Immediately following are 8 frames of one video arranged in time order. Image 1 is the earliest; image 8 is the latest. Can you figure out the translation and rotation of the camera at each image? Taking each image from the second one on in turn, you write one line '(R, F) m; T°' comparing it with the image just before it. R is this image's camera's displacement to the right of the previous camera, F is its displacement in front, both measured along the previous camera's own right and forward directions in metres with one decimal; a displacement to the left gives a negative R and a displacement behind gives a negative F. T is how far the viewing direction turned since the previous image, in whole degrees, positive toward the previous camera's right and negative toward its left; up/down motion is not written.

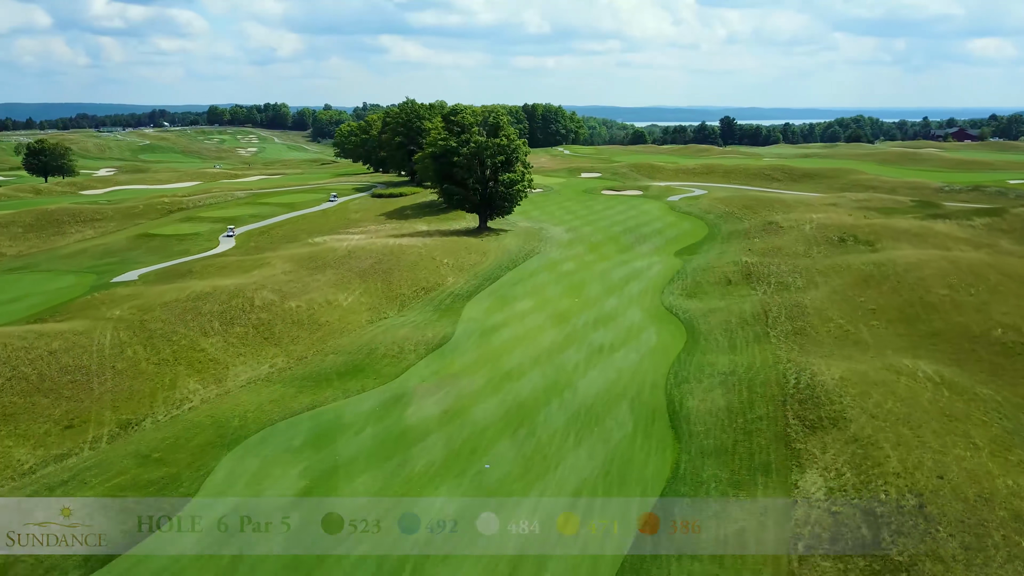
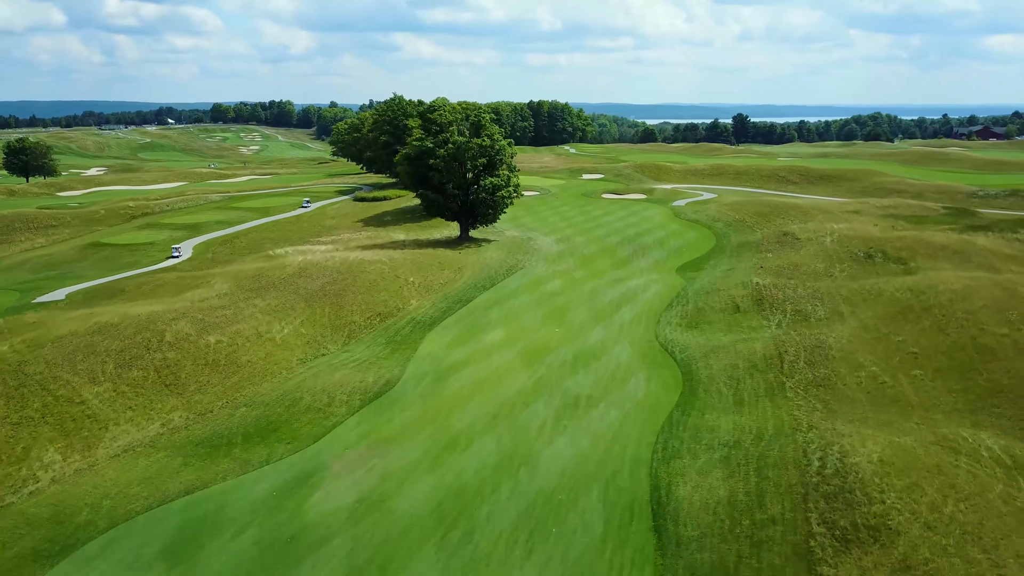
(+1.6, +5.1) m; -1°
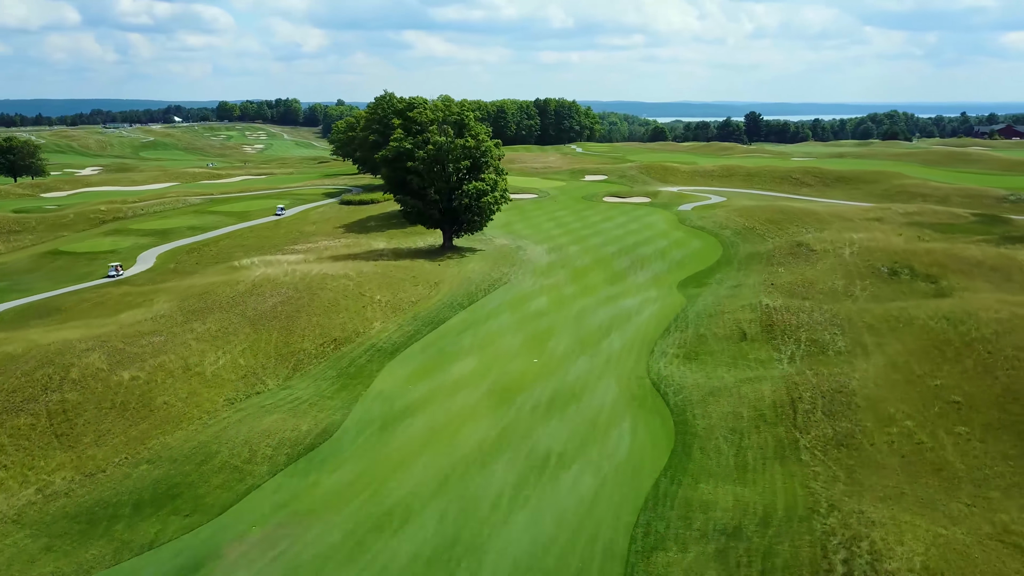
(+1.3, +3.8) m; -1°
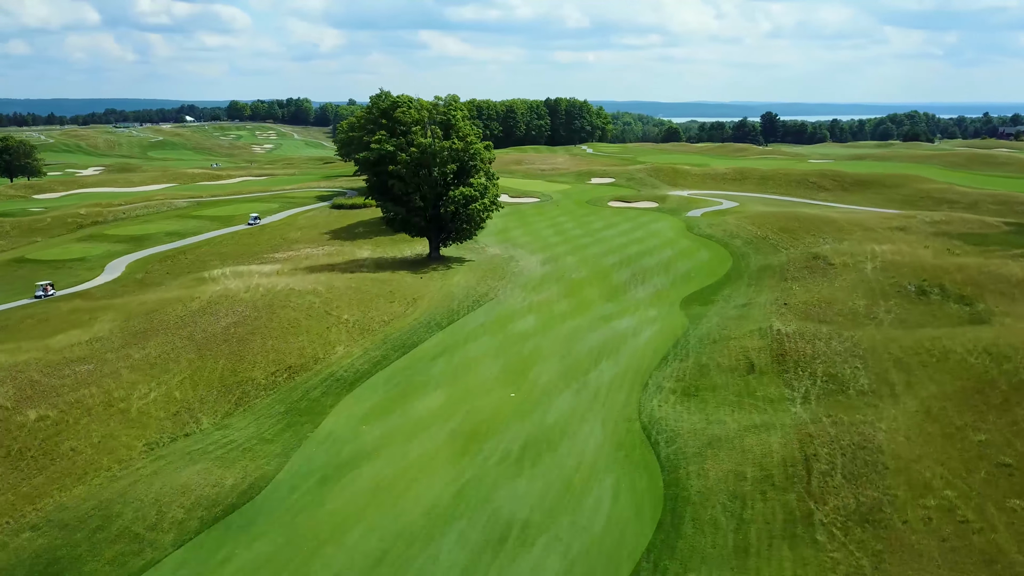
(+1.1, +3.1) m; -1°
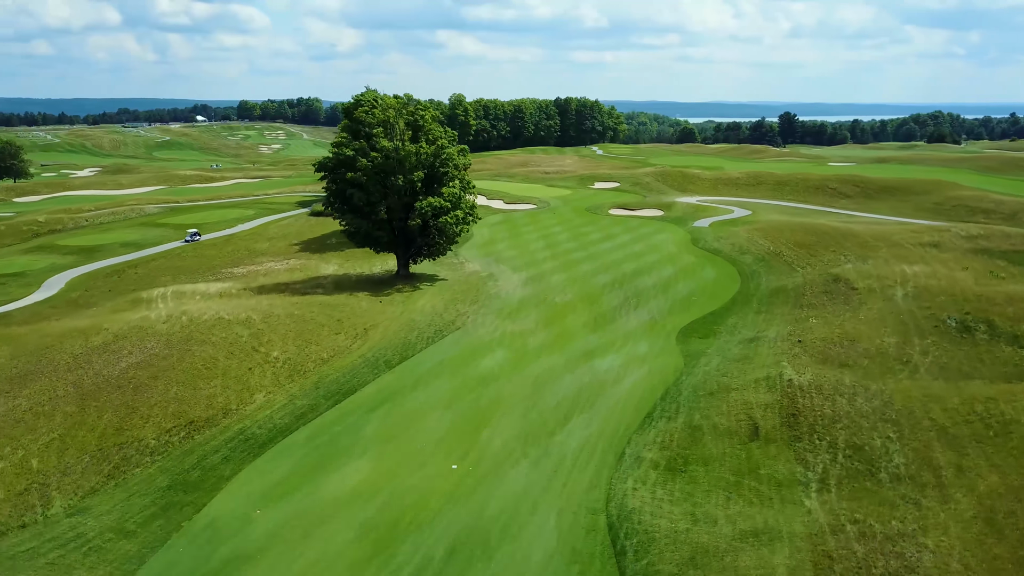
(+1.6, +4.5) m; -1°
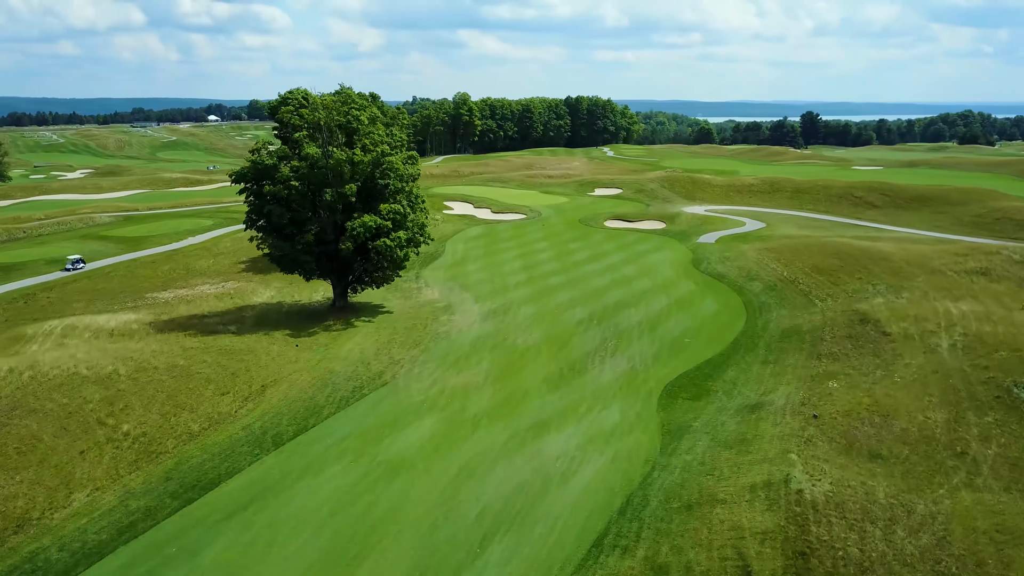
(+2.2, +5.7) m; -1°
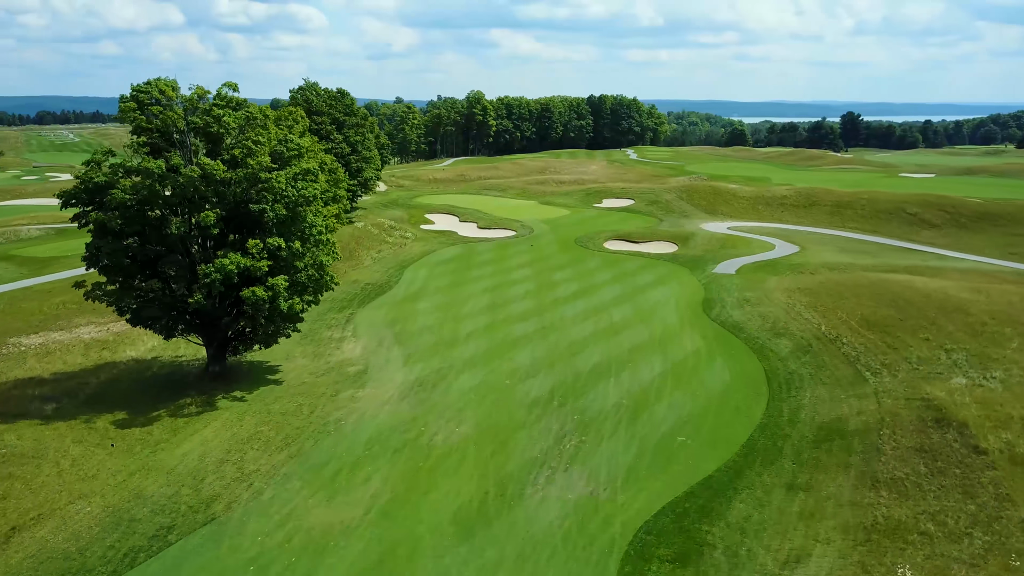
(+2.6, +7.7) m; -2°
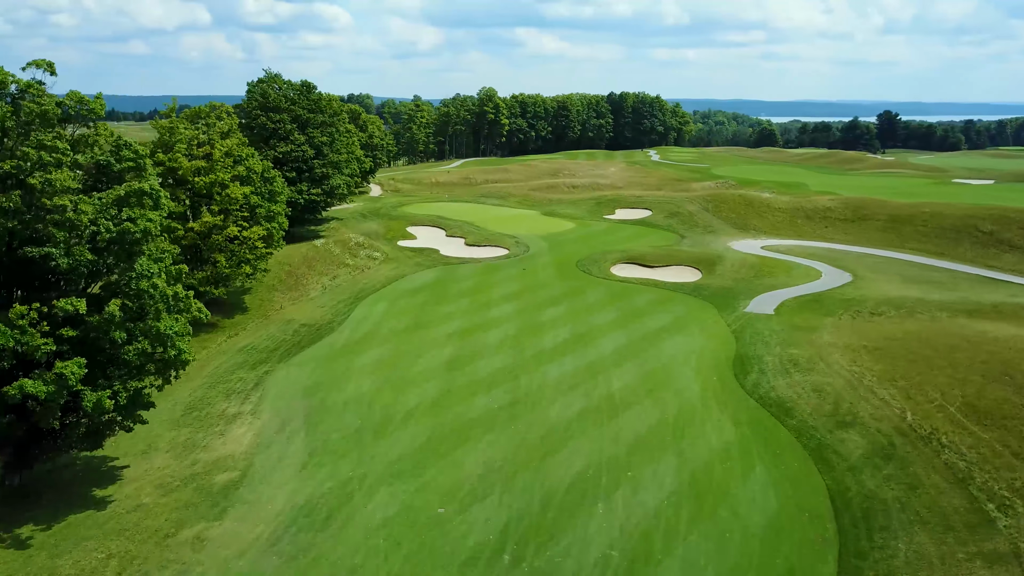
(+1.5, +7.1) m; -2°
